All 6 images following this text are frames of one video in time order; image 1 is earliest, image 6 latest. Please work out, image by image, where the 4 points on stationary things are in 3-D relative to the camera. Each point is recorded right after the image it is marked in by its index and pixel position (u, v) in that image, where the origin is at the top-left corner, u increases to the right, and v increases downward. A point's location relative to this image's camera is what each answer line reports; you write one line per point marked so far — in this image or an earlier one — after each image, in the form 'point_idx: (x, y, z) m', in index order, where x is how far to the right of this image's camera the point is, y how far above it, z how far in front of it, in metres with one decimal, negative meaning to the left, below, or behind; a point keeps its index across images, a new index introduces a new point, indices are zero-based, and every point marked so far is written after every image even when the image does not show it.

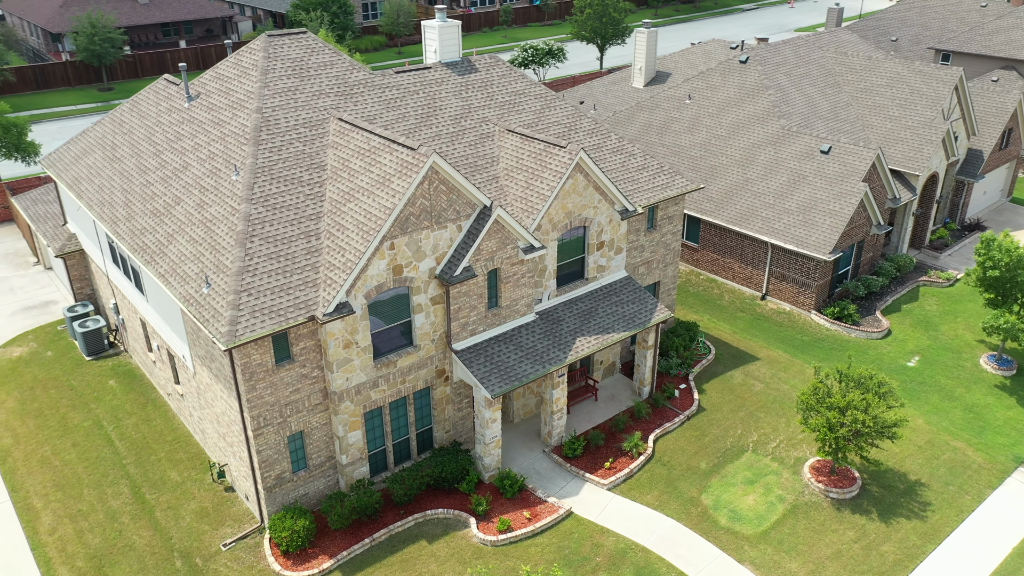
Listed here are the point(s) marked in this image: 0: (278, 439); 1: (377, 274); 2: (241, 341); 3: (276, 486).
0: (-5.6, -3.6, +19.5) m
1: (-3.2, +0.3, +19.2) m
2: (-5.8, -1.1, +17.5) m
3: (-5.8, -4.8, +19.9) m
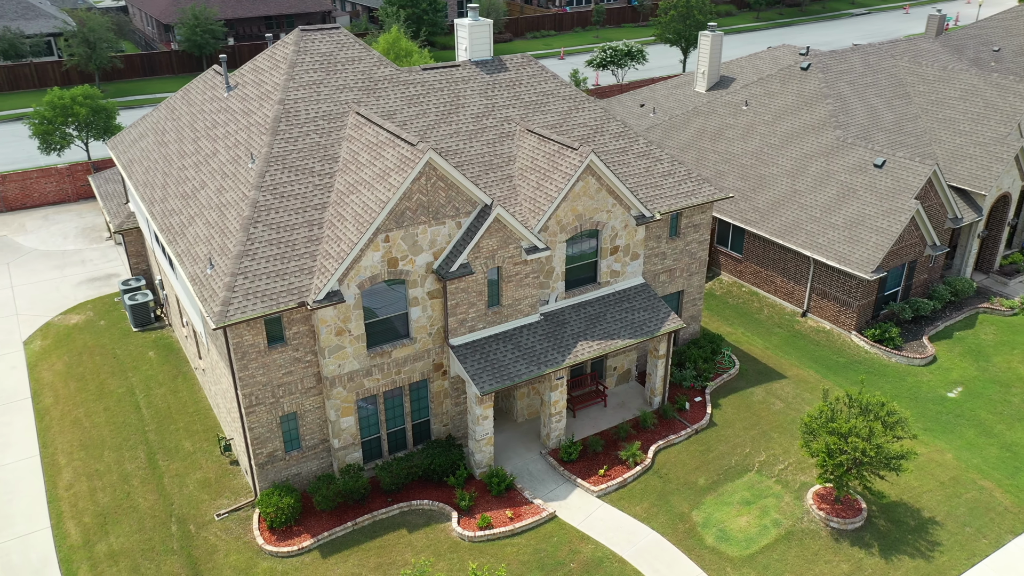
0: (-6.0, -3.2, +20.2) m
1: (-3.4, +0.5, +19.6) m
2: (-6.3, -0.8, +18.3) m
3: (-6.2, -4.5, +20.7) m
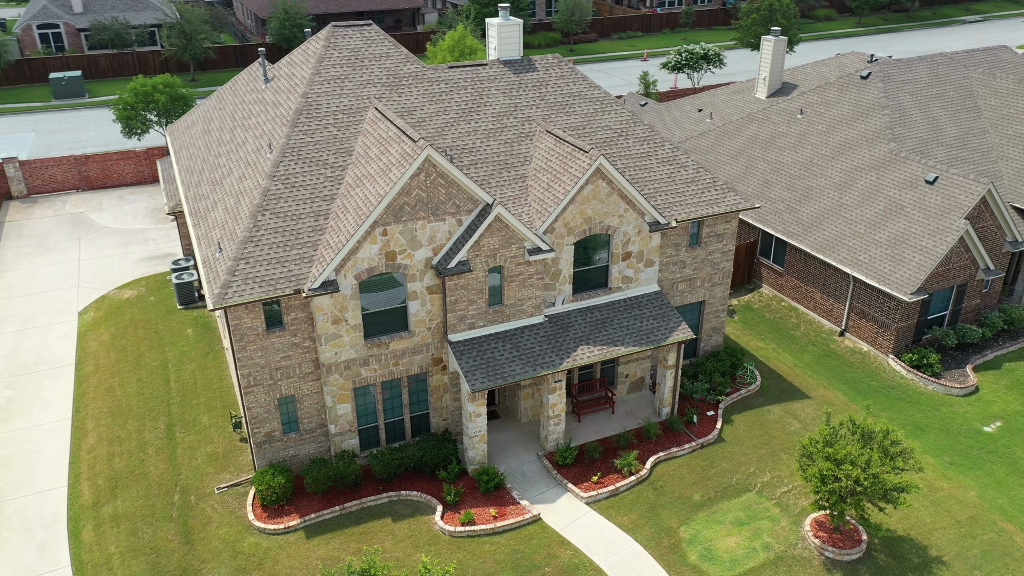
0: (-6.3, -2.9, +21.0) m
1: (-3.6, +0.7, +20.1) m
2: (-6.7, -0.4, +19.1) m
3: (-6.5, -4.1, +21.5) m
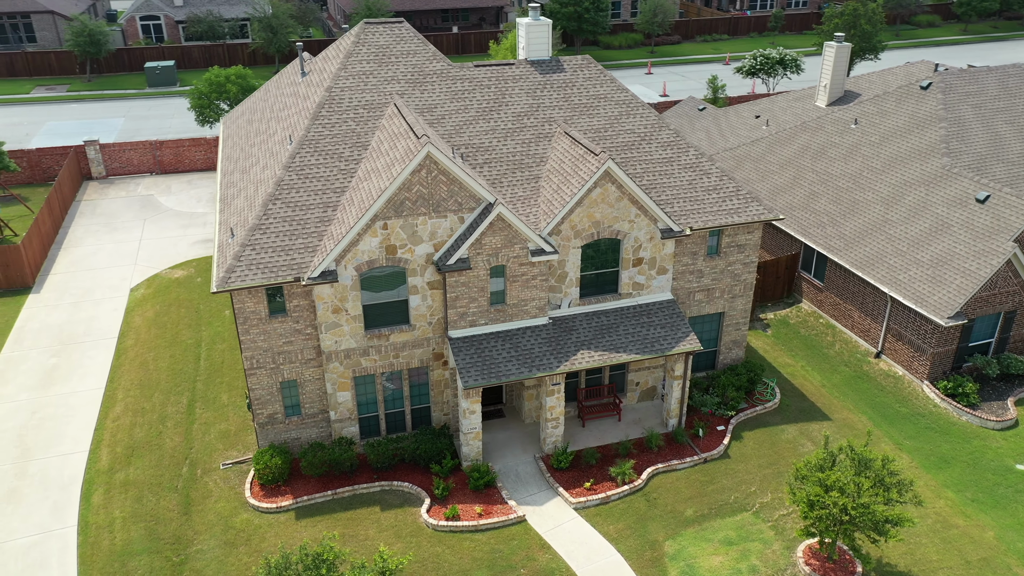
0: (-6.5, -2.5, +21.7) m
1: (-3.6, +0.9, +20.5) m
2: (-6.9, 0.0, +19.9) m
3: (-6.7, -3.7, +22.2) m
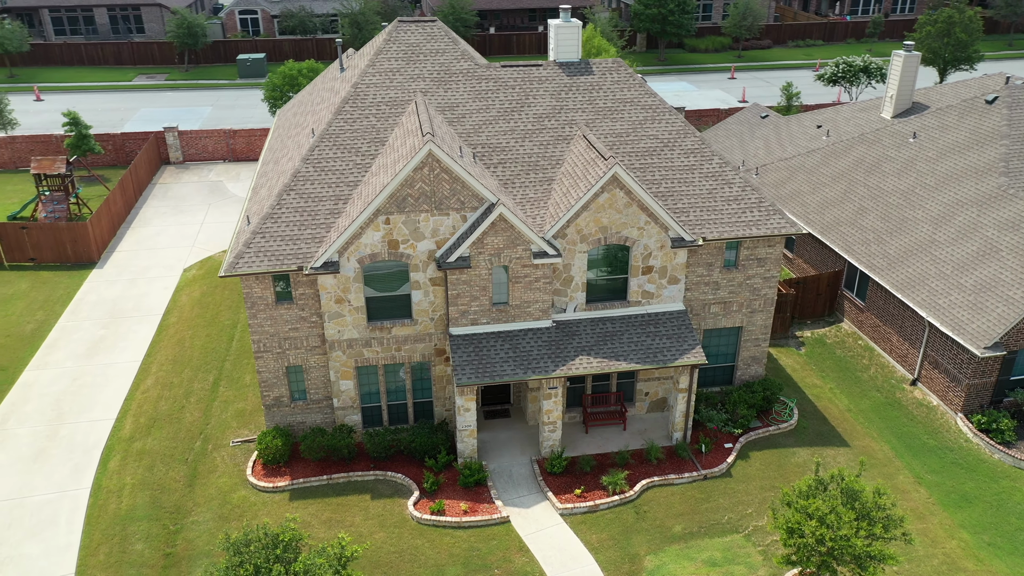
0: (-6.5, -2.2, +22.5) m
1: (-3.7, +1.1, +21.0) m
2: (-7.0, +0.4, +20.7) m
3: (-6.7, -3.4, +23.0) m
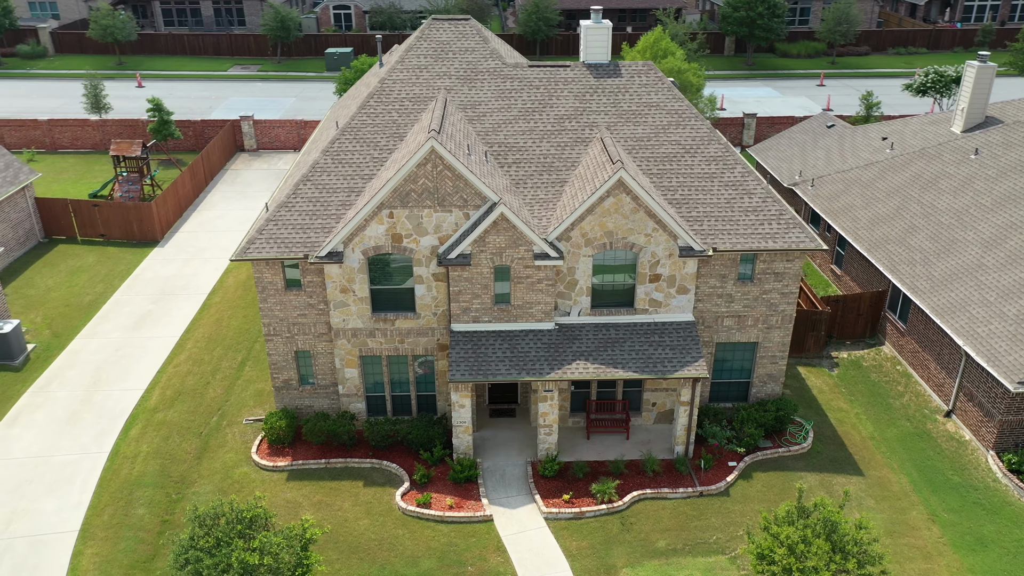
0: (-6.5, -1.8, +23.3) m
1: (-3.6, +1.4, +21.4) m
2: (-7.0, +0.8, +21.6) m
3: (-6.7, -3.0, +23.8) m
